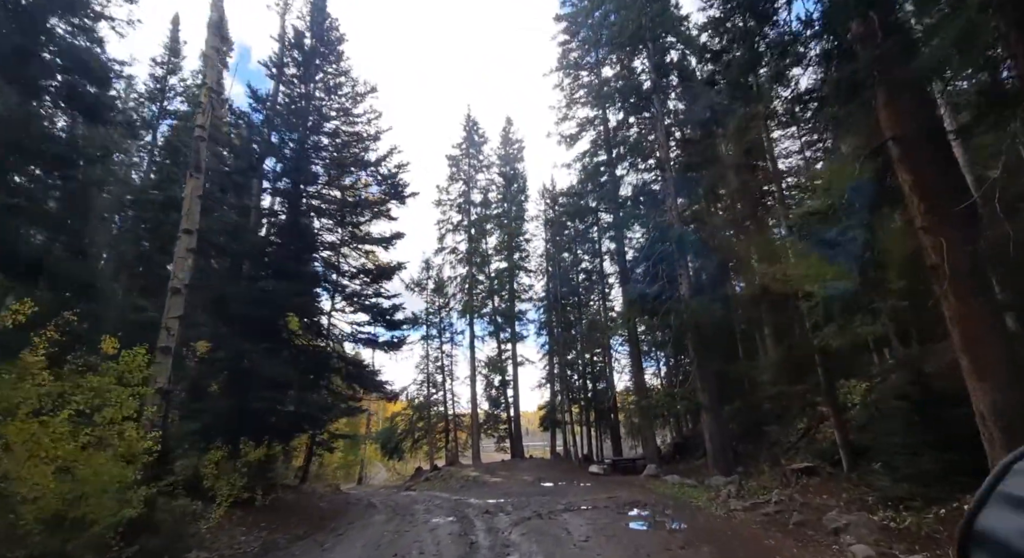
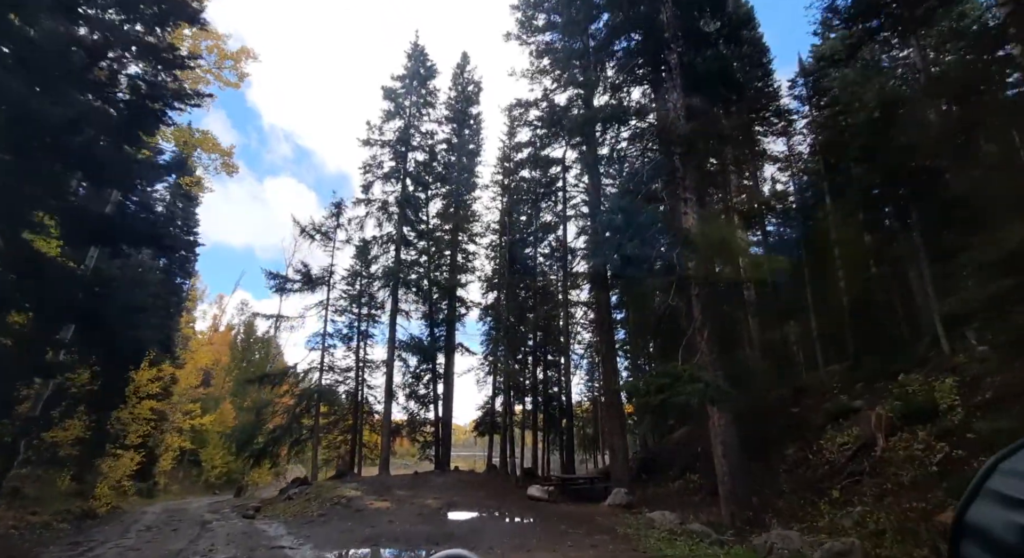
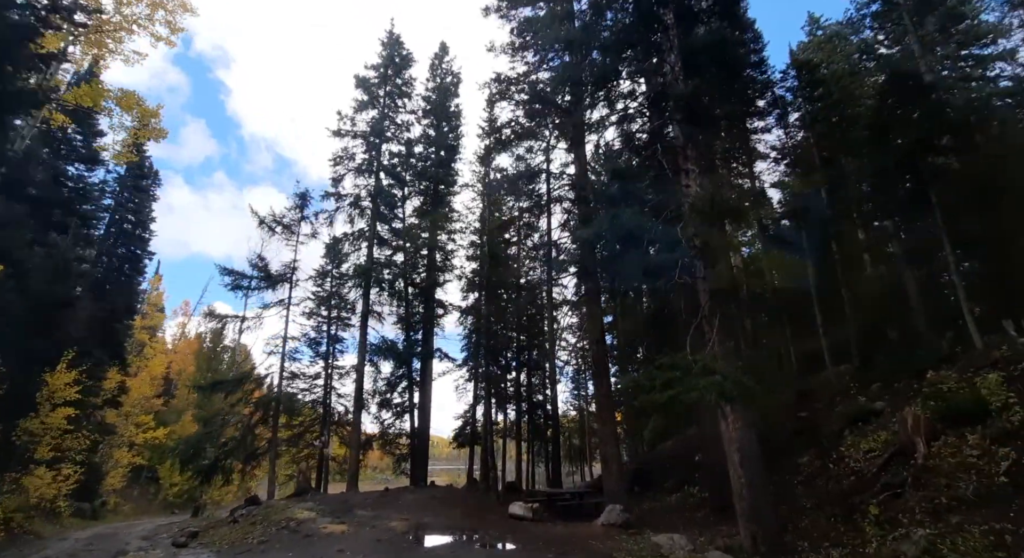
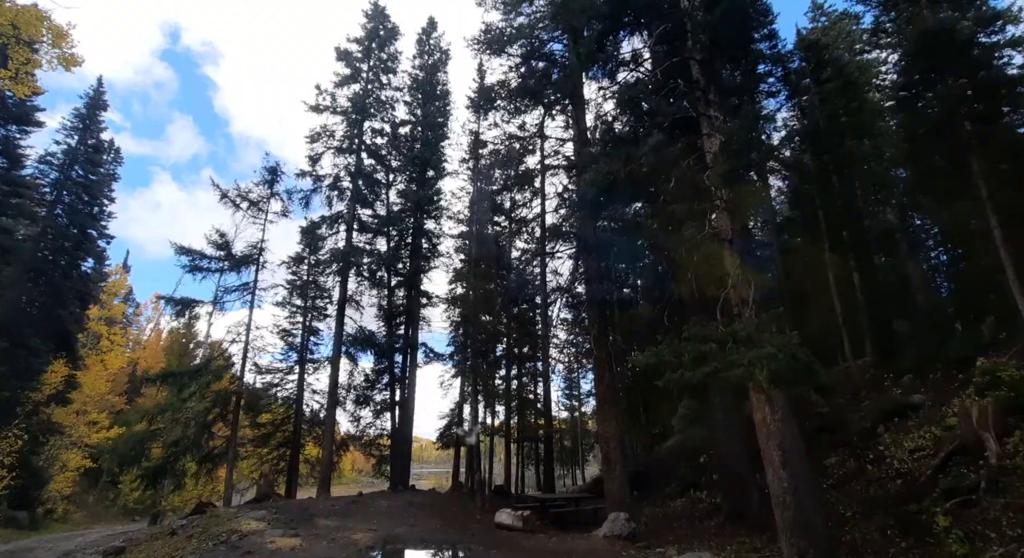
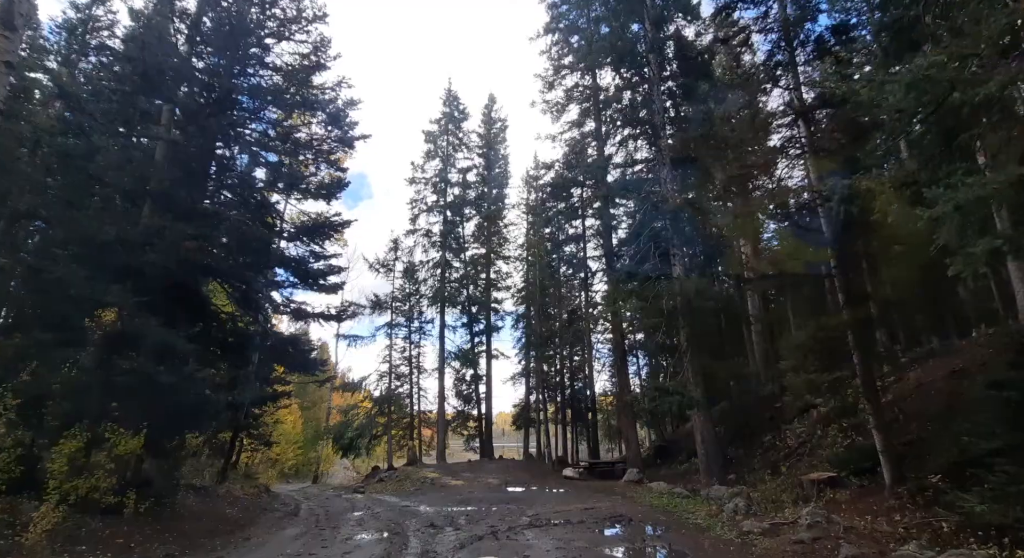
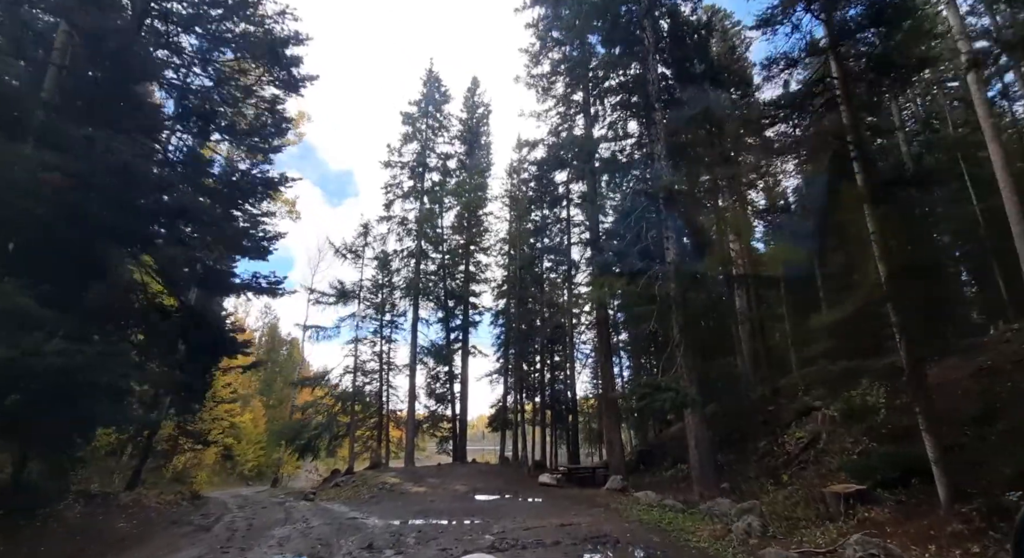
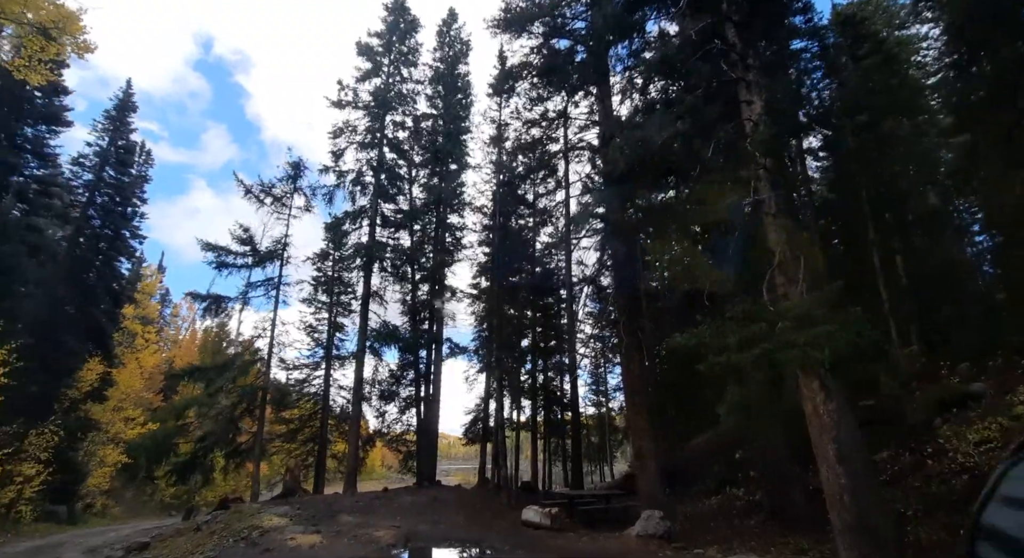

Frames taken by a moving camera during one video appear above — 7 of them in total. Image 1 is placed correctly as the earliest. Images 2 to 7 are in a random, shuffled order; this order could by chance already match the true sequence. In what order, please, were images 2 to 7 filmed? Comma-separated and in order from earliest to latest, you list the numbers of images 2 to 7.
5, 6, 2, 3, 4, 7
